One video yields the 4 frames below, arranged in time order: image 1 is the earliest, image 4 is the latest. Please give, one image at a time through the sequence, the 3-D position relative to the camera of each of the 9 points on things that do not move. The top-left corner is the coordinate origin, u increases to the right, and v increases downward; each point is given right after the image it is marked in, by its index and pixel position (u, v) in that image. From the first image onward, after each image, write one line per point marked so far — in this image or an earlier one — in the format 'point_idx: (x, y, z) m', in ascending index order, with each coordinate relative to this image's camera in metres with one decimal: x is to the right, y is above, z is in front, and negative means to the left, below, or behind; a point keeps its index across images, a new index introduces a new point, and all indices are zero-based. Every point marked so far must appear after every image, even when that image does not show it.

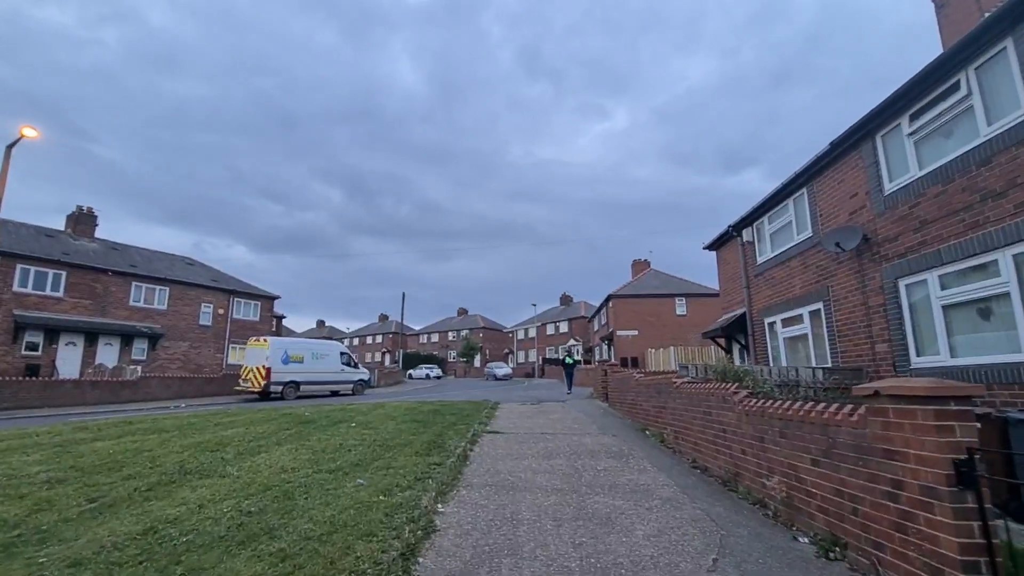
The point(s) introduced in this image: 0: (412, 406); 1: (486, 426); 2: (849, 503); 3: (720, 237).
0: (-2.3, -2.7, +11.3) m
1: (-0.5, -2.6, +9.2) m
2: (+2.4, -1.5, +3.4) m
3: (+5.6, +1.4, +13.1) m
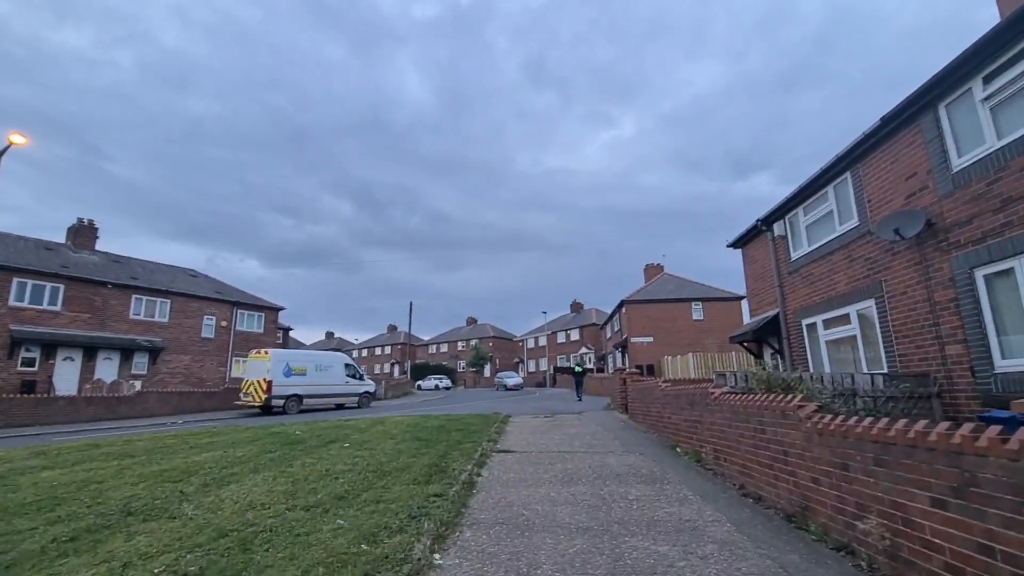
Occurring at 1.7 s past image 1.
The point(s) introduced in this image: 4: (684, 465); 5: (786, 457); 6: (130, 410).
0: (-2.1, -2.8, +10.4) m
1: (-0.3, -2.6, +8.2) m
2: (+2.5, -1.4, +2.4) m
3: (+5.9, +1.4, +12.1) m
4: (+2.3, -2.4, +6.6) m
5: (+2.5, -1.6, +4.5) m
6: (-14.4, -4.6, +18.3) m
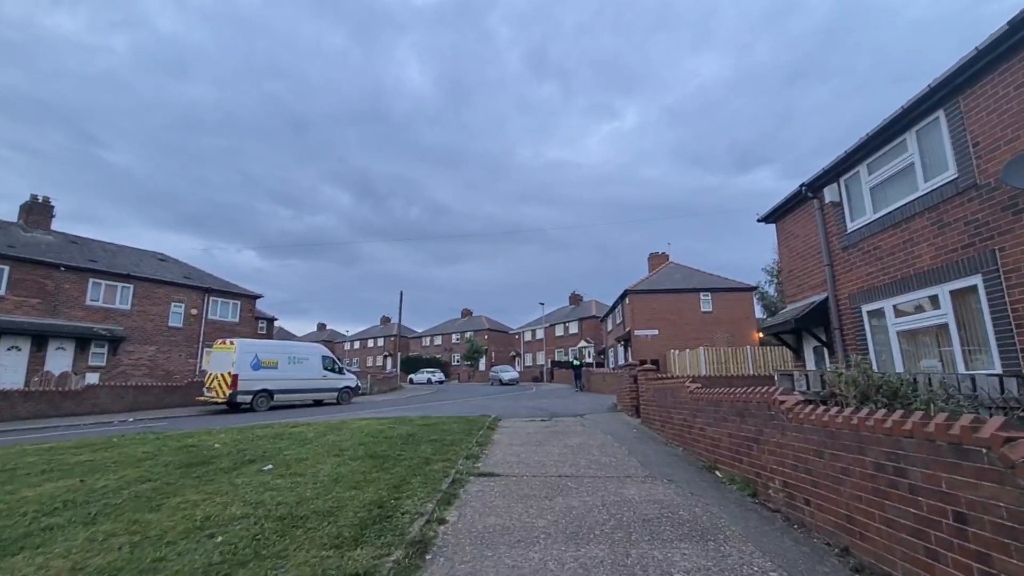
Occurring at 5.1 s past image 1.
0: (-2.2, -2.4, +8.4) m
1: (-0.5, -2.2, +6.2) m
2: (+2.3, -1.1, +0.5) m
3: (+5.7, +1.8, +10.1) m
4: (+2.1, -2.0, +4.6) m
5: (+2.4, -1.3, +2.6) m
6: (-14.6, -4.0, +16.3) m
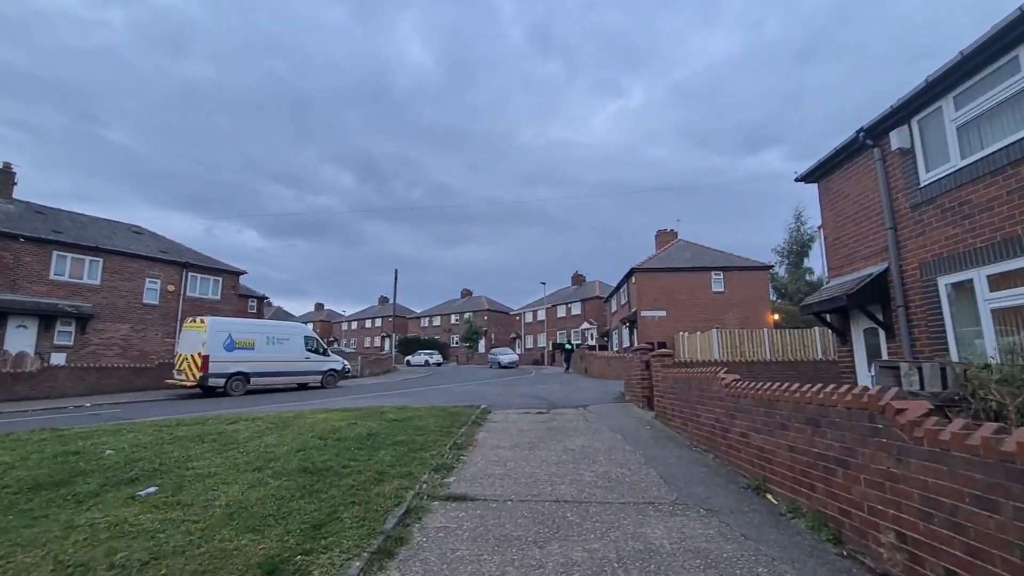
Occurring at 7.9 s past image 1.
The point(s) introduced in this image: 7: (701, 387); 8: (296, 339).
0: (-2.4, -1.9, +6.9) m
1: (-0.6, -1.8, +4.7) m
2: (+2.1, -0.9, -1.1) m
3: (+5.6, +2.3, +8.4) m
4: (+2.0, -1.7, +3.1) m
5: (+2.2, -1.0, +1.0) m
6: (-14.8, -3.1, +14.9) m
7: (+2.4, -1.3, +6.2) m
8: (-8.2, -2.0, +18.5) m
